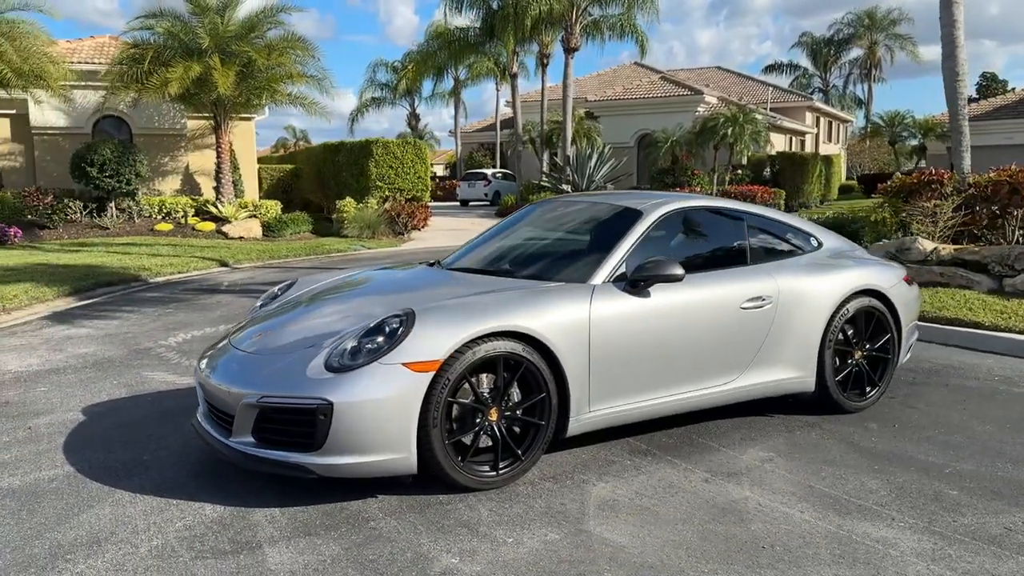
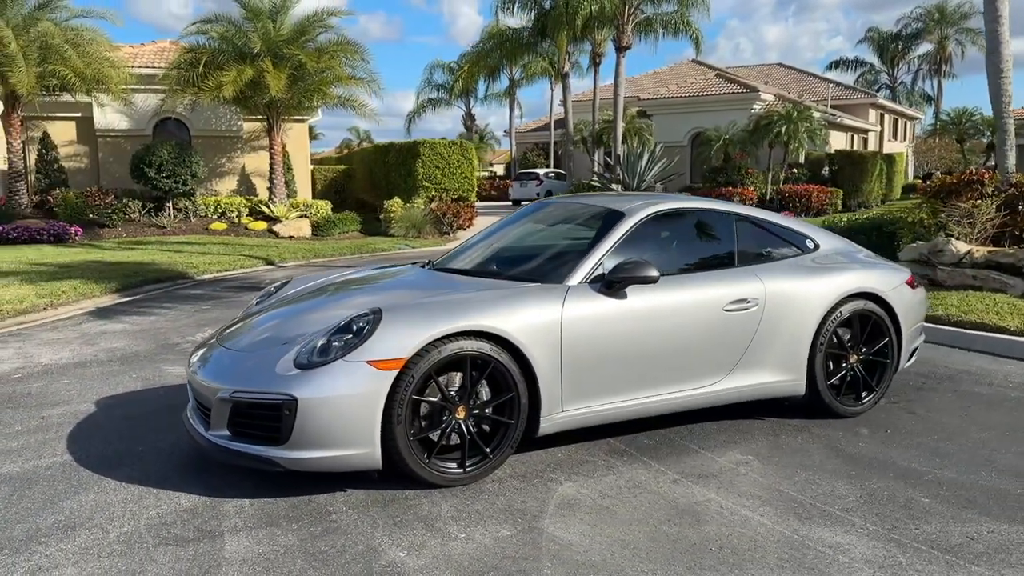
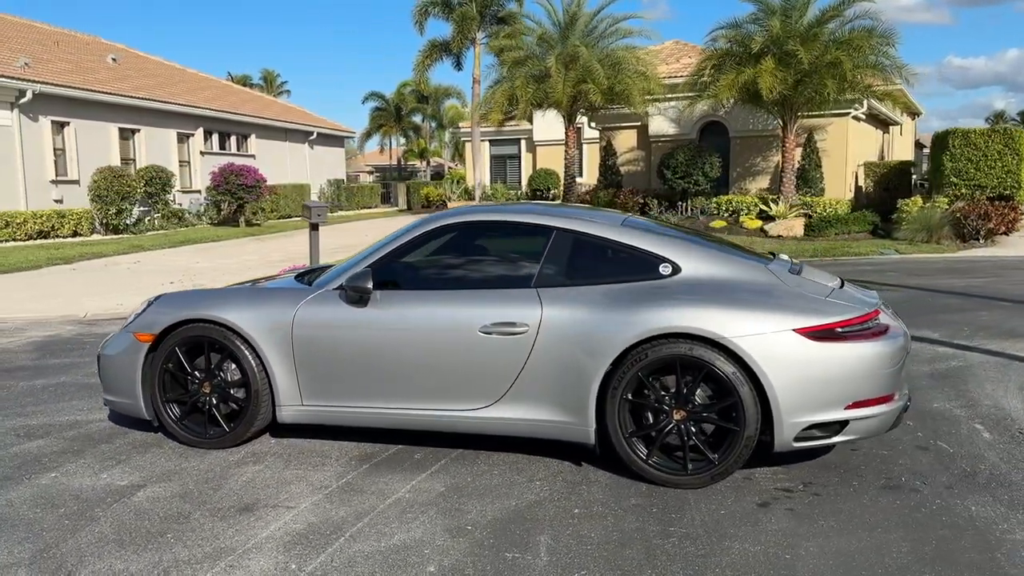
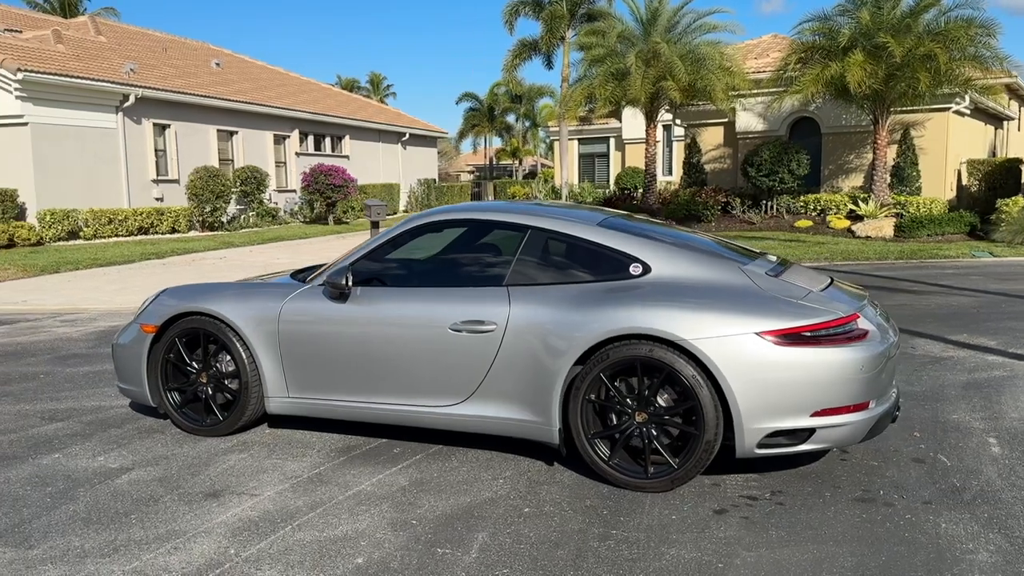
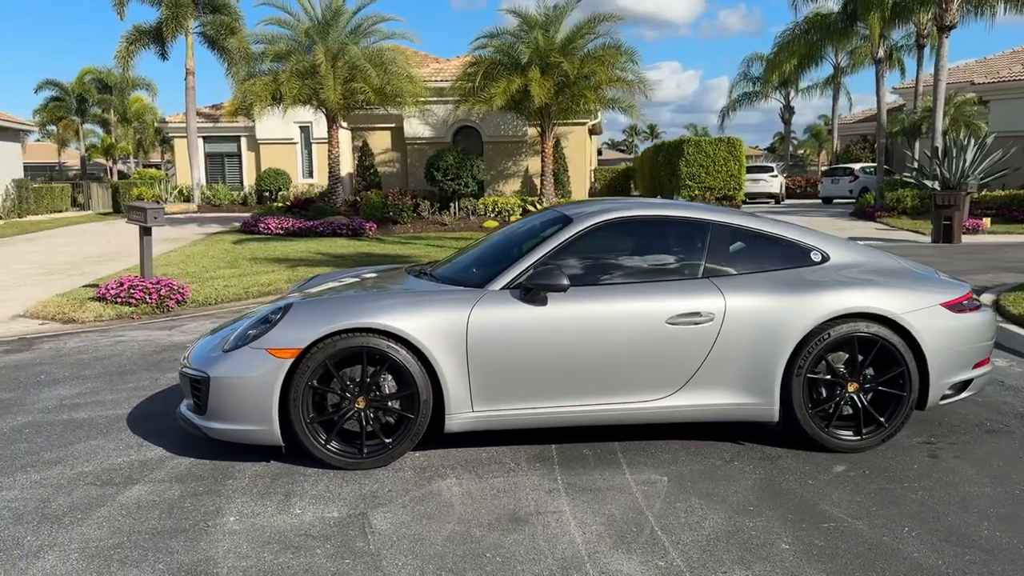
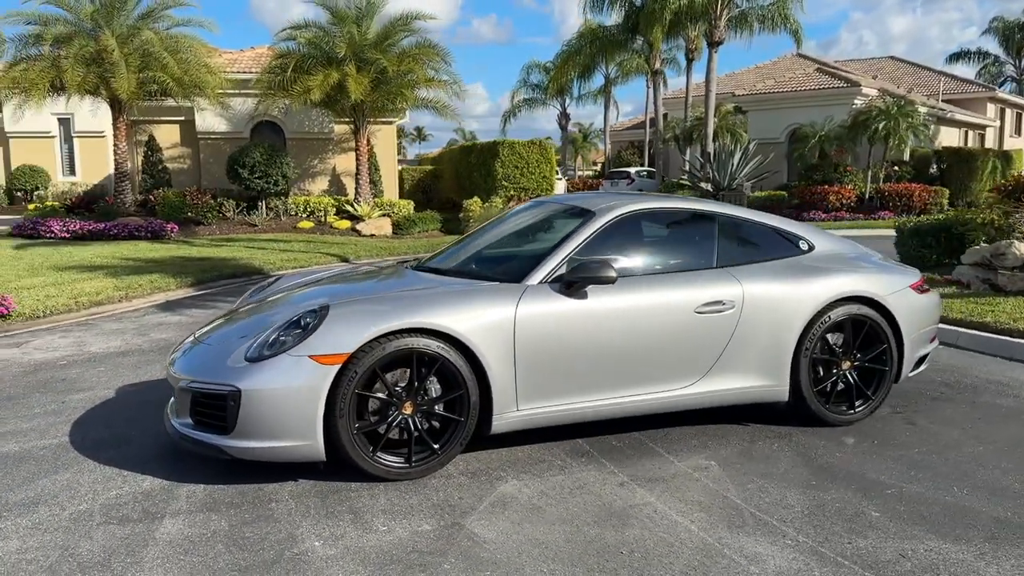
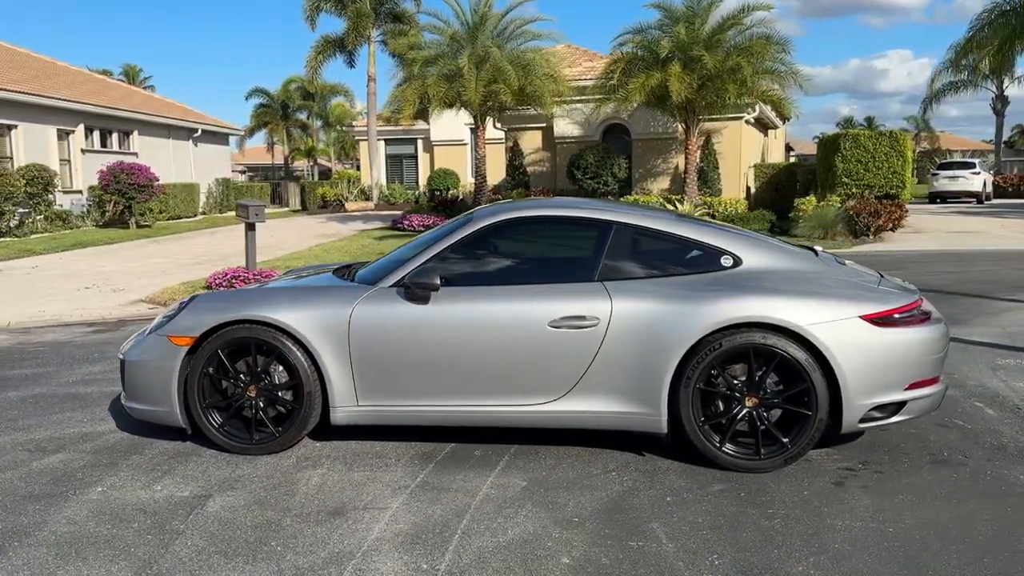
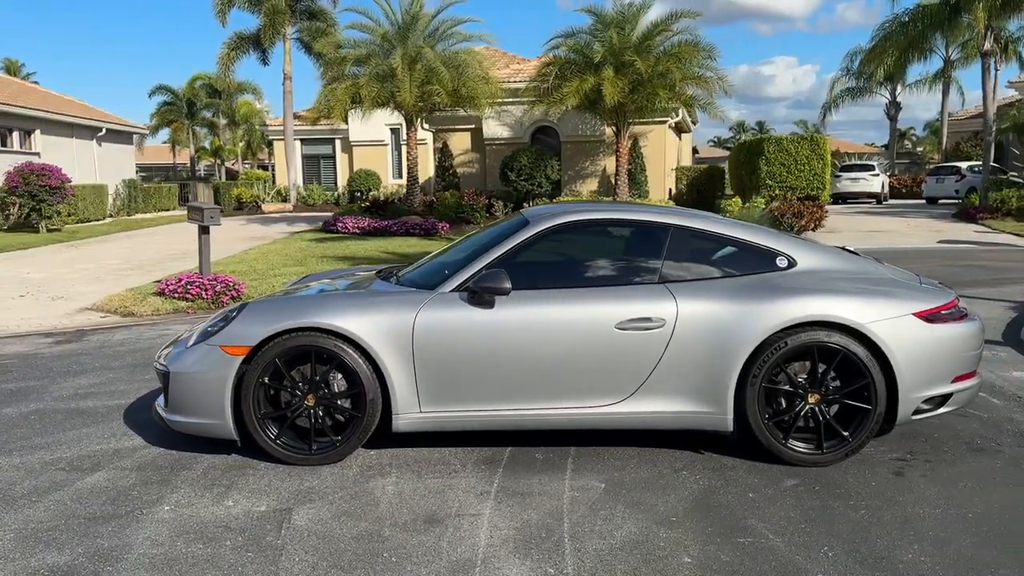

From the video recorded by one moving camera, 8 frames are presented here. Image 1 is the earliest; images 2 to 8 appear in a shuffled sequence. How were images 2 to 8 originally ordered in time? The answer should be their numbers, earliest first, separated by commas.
2, 6, 5, 8, 7, 3, 4
